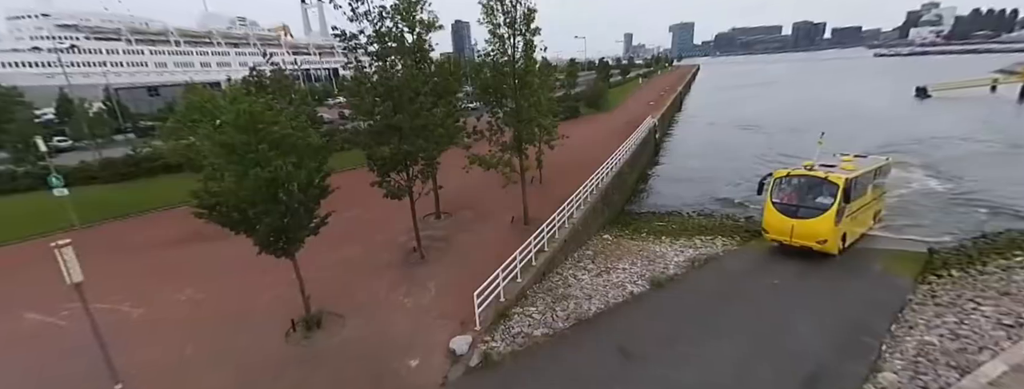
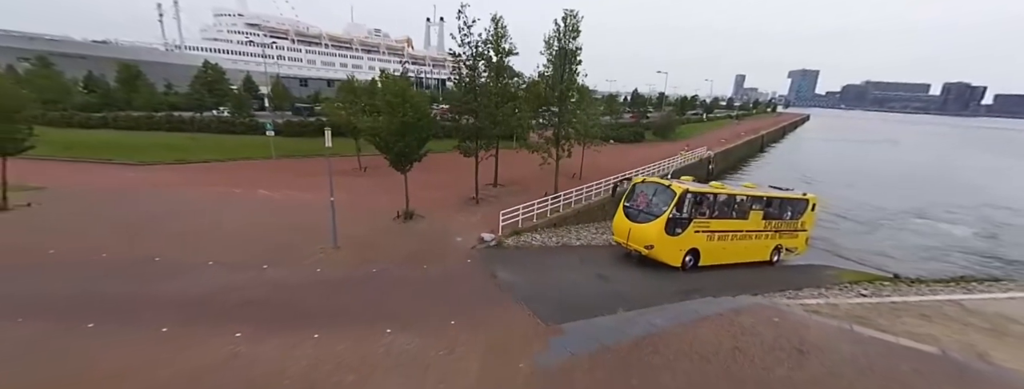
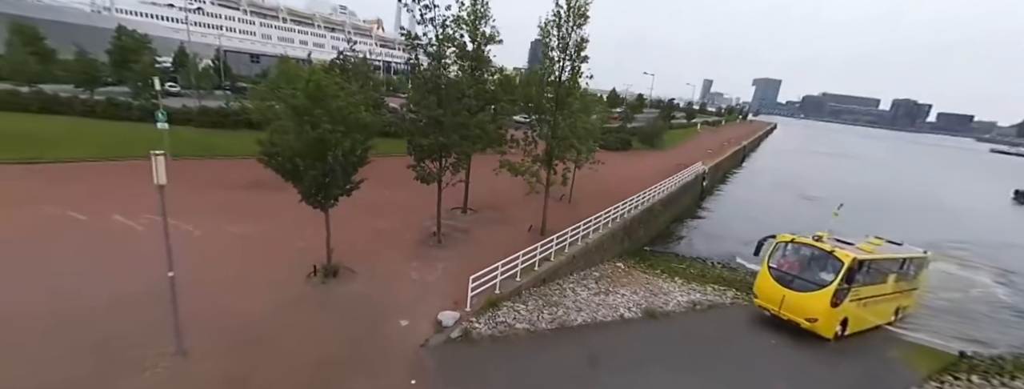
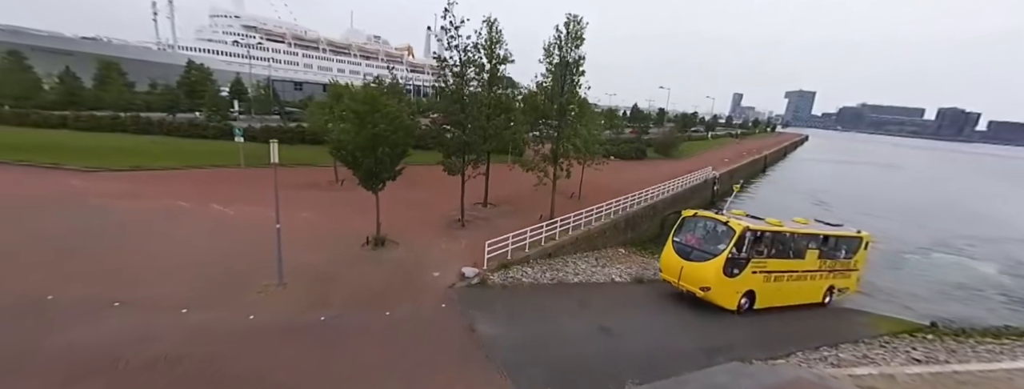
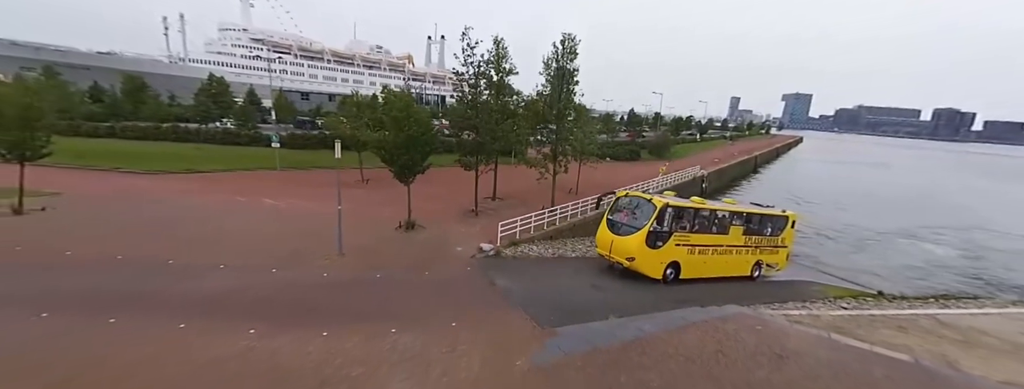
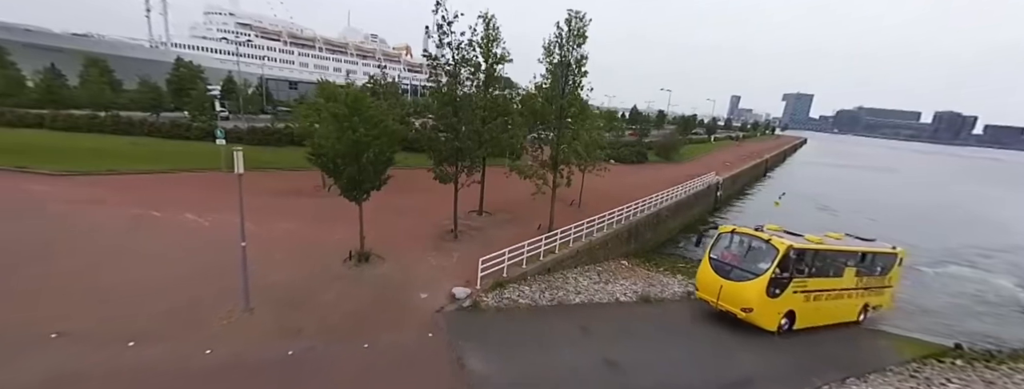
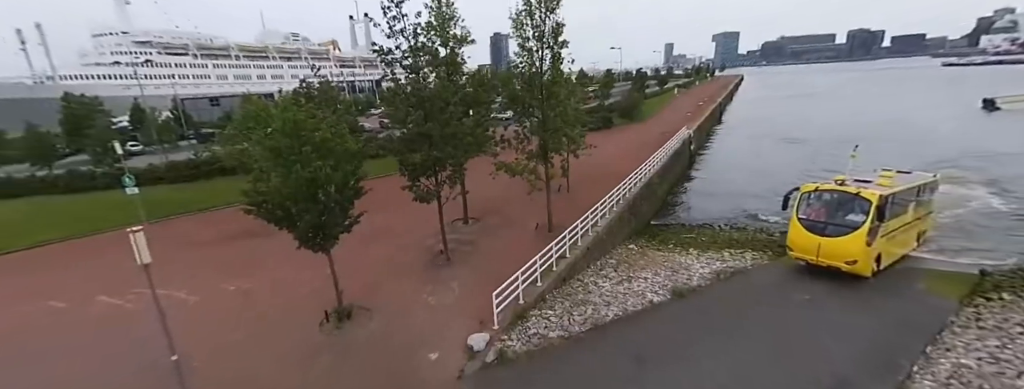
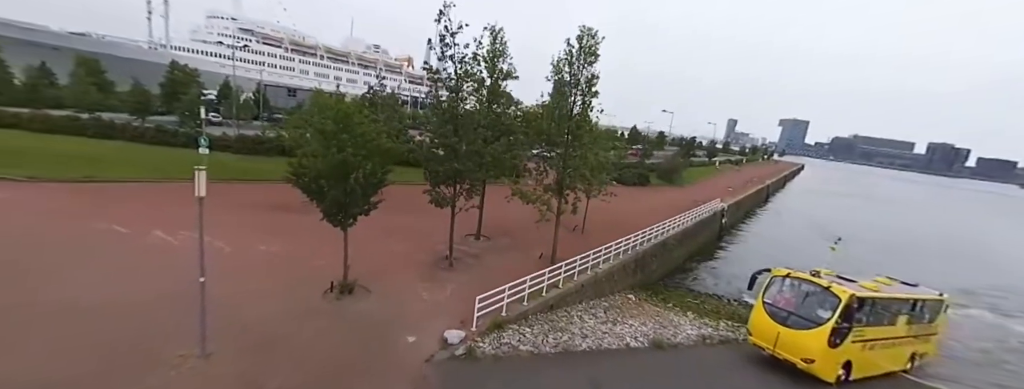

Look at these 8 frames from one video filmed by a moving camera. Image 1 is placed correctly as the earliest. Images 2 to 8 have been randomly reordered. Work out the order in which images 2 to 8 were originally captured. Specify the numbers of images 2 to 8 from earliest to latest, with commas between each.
7, 3, 8, 6, 4, 2, 5
